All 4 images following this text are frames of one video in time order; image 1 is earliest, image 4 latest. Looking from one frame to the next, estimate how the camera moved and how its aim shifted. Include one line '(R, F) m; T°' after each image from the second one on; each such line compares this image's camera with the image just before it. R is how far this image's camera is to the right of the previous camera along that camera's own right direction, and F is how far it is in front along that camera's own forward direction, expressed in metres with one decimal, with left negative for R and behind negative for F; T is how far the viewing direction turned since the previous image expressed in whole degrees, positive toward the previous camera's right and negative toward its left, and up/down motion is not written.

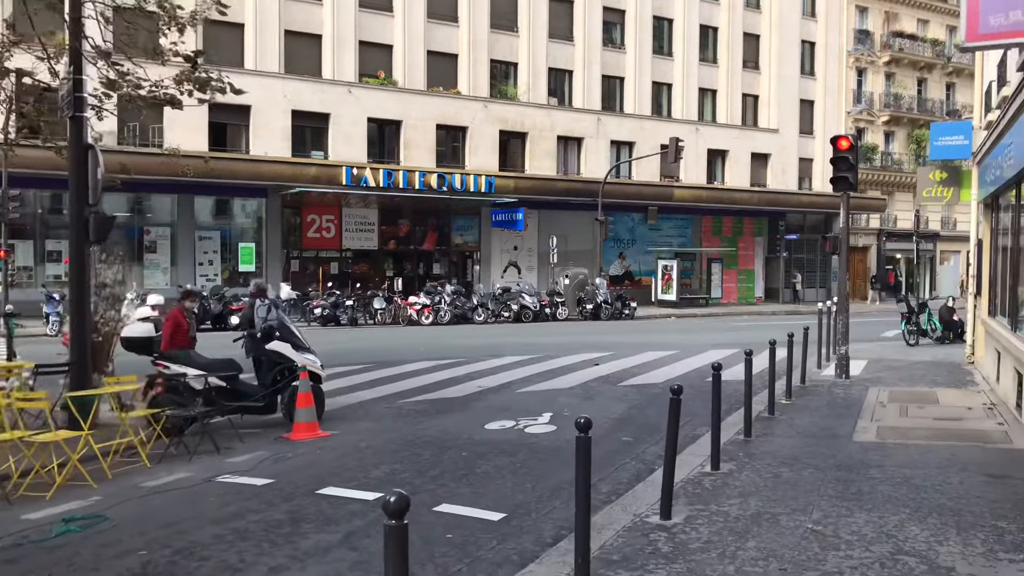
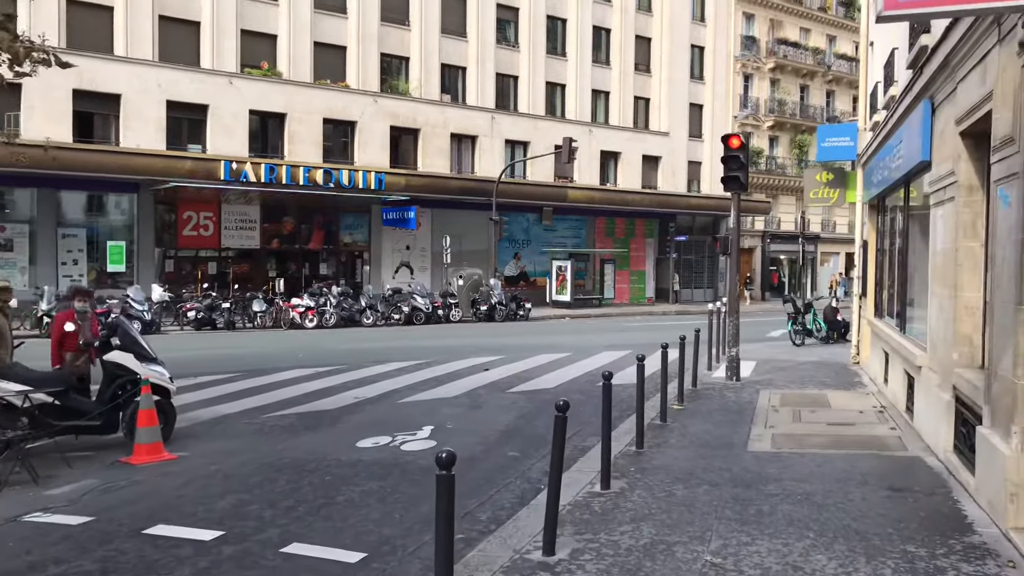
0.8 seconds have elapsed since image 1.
(+0.2, +0.7) m; +7°
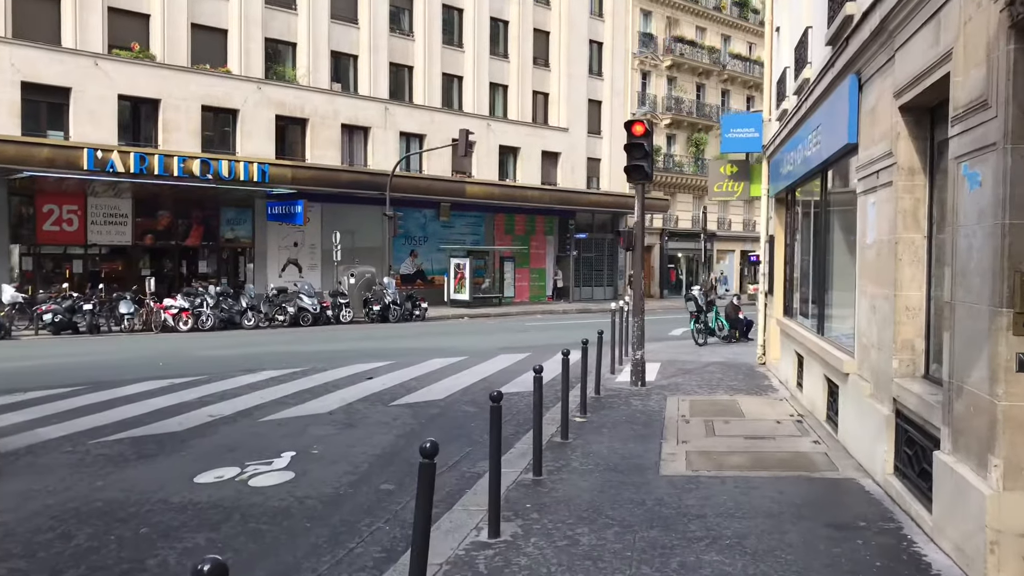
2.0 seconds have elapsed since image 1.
(+0.2, +1.2) m; +6°
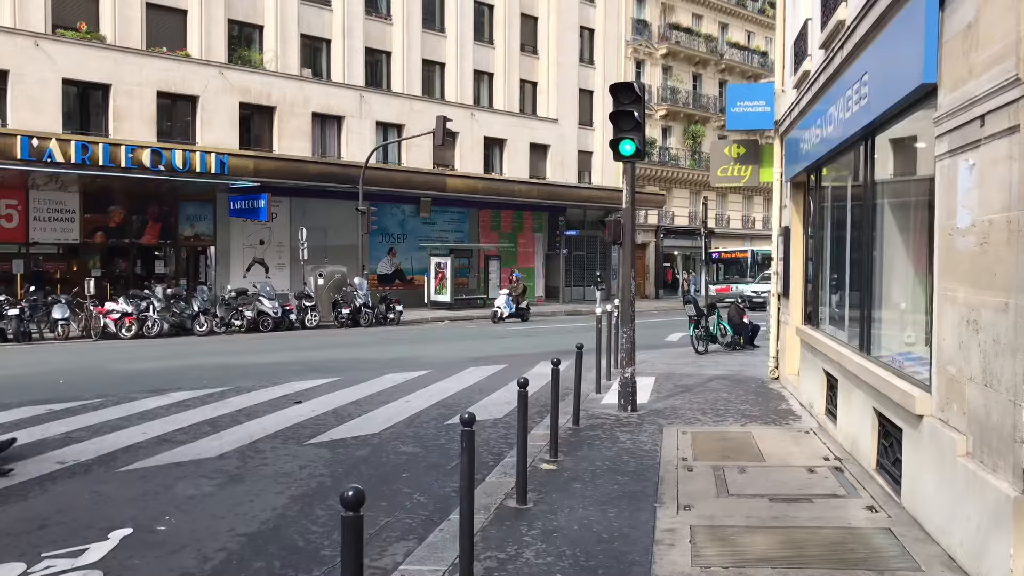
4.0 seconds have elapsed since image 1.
(+0.4, +2.2) m; 0°
